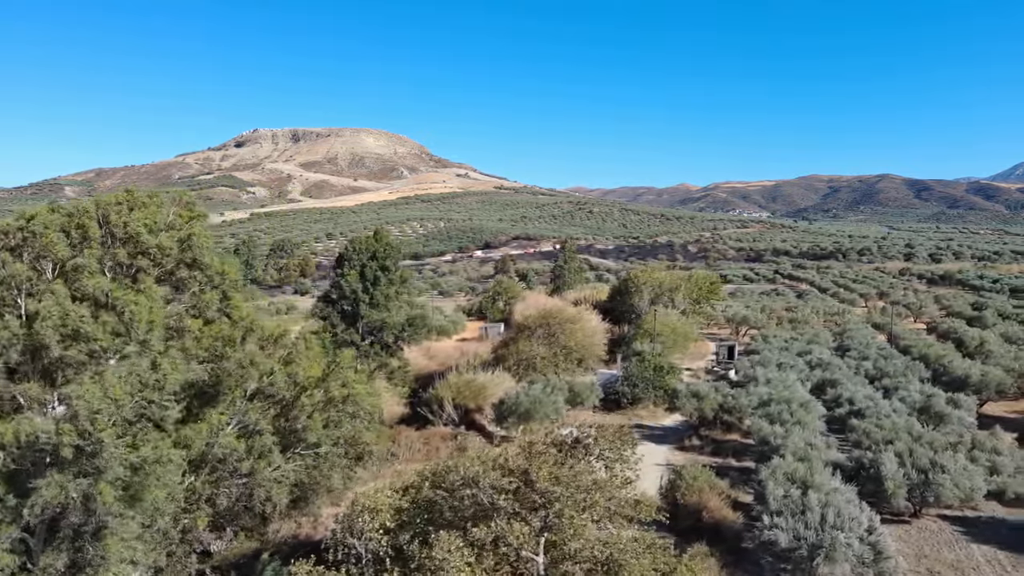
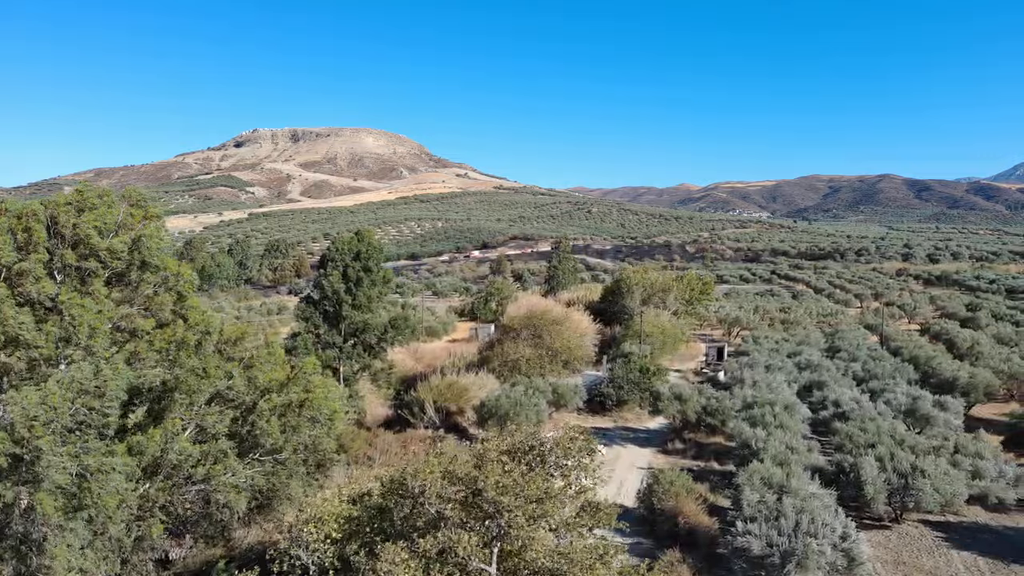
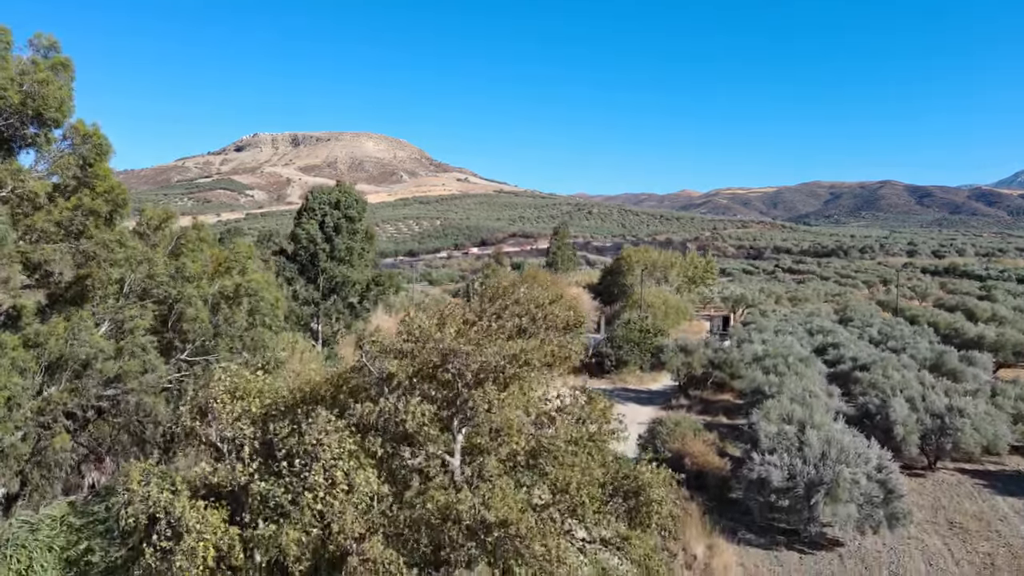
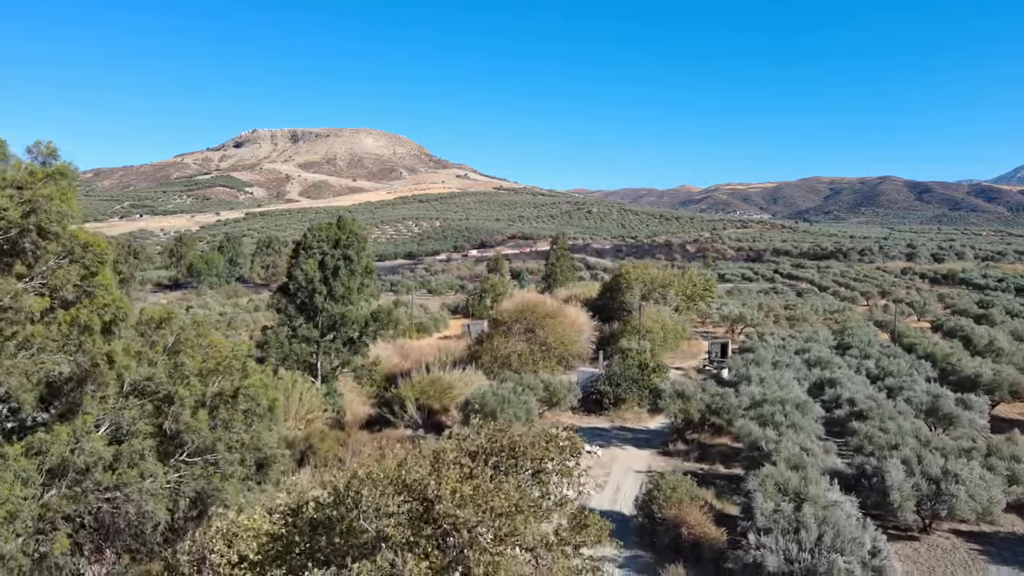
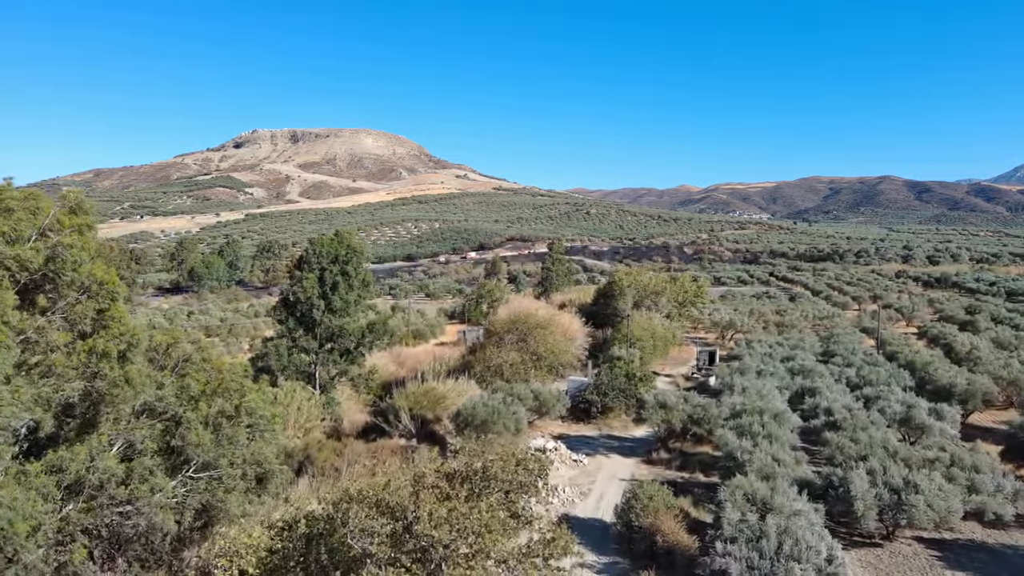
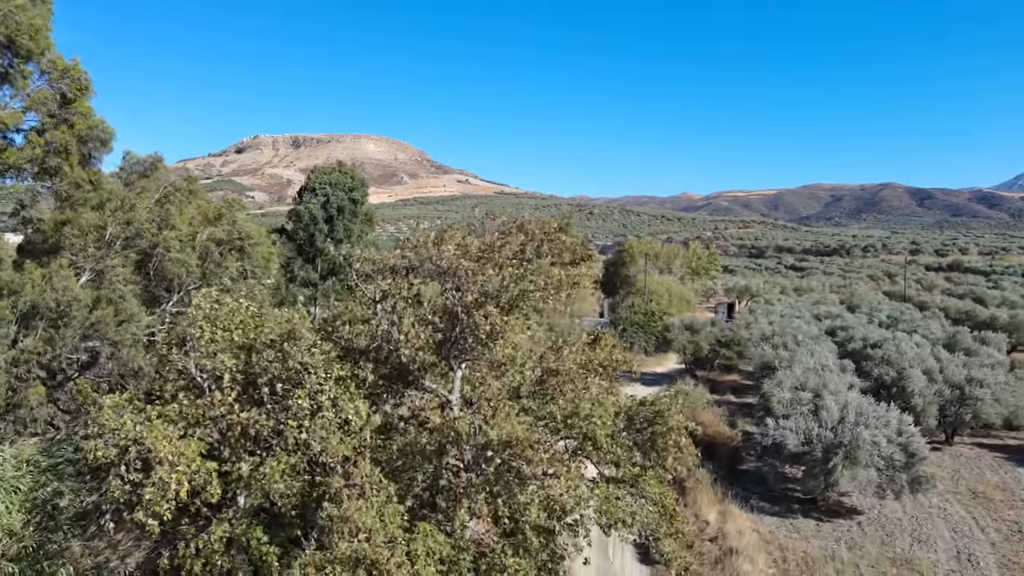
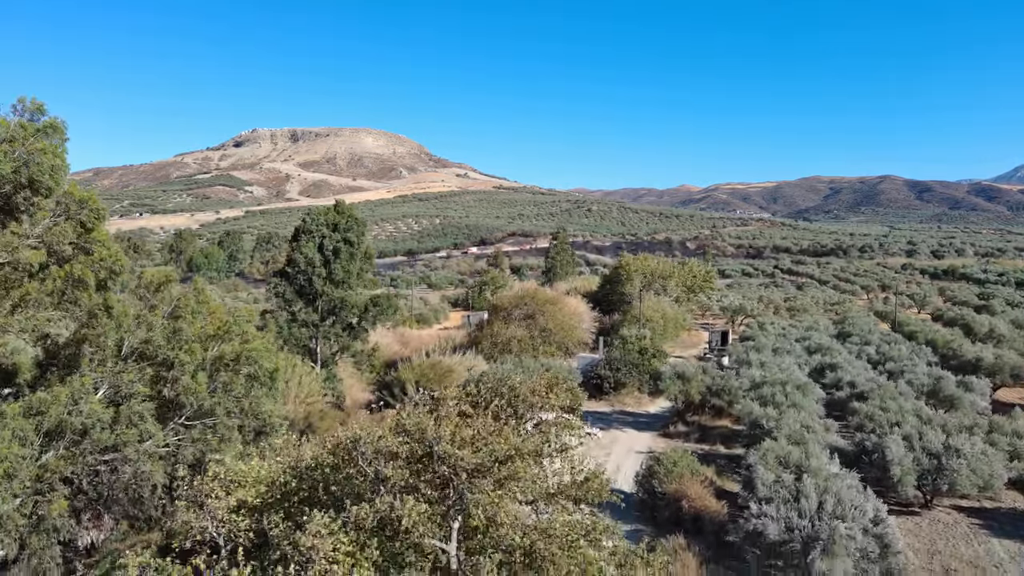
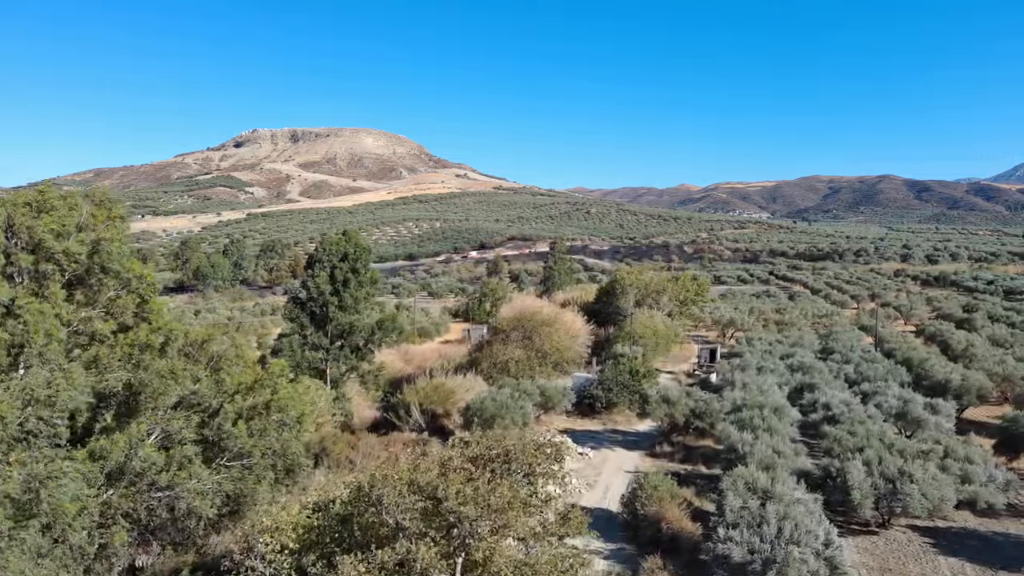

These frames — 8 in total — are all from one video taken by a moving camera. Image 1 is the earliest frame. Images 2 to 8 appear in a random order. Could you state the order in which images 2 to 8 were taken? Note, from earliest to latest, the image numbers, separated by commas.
2, 8, 5, 4, 7, 3, 6
